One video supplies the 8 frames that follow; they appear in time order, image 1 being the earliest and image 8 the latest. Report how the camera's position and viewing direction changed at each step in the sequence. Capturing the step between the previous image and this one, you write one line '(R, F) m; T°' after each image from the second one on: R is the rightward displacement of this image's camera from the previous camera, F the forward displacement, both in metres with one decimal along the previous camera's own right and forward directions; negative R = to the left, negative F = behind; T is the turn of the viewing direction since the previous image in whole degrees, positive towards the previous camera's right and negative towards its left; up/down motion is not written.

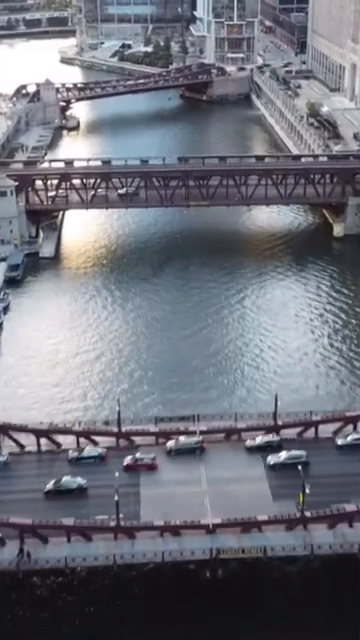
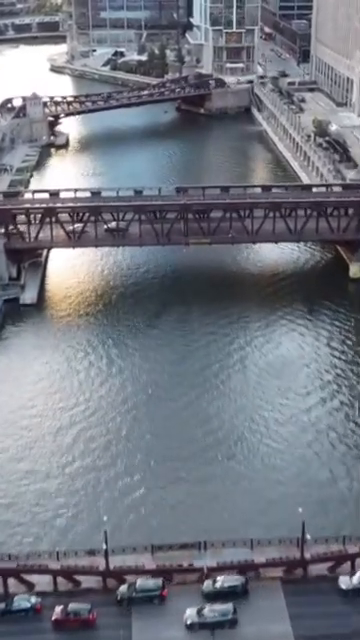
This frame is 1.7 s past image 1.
(-0.1, +2.2) m; 0°
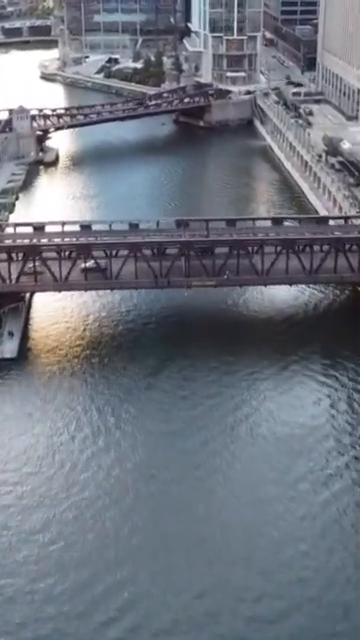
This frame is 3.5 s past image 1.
(-0.1, +2.2) m; 0°
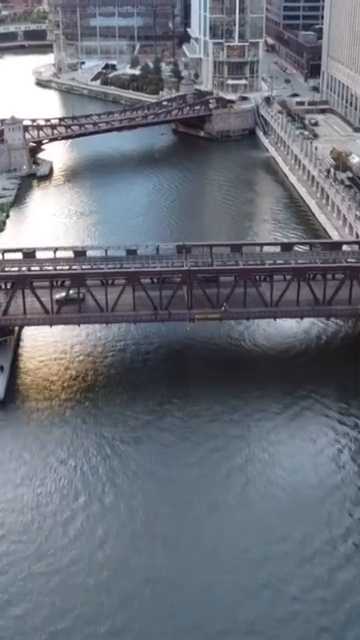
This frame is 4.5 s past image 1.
(-0.1, +1.3) m; 0°
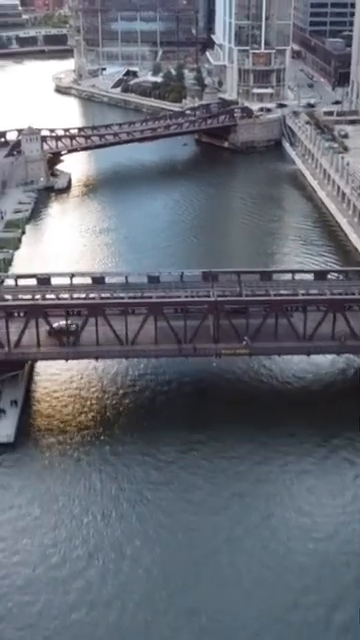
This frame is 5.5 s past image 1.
(-0.1, +1.1) m; -1°
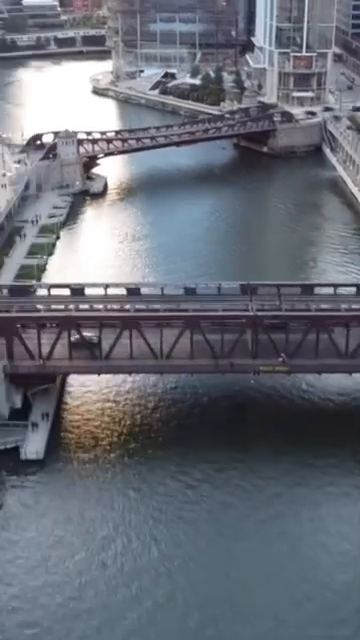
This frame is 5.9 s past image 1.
(-0.1, +0.5) m; -2°
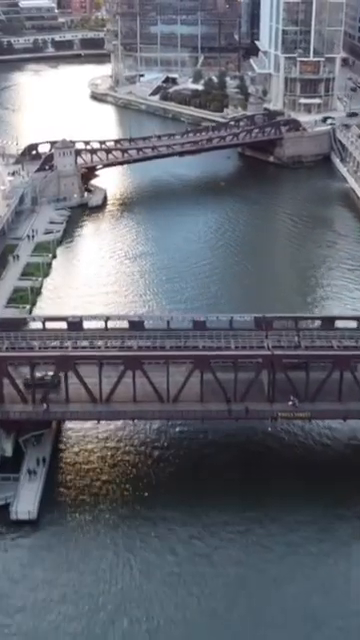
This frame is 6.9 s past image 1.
(-0.1, +1.3) m; 0°
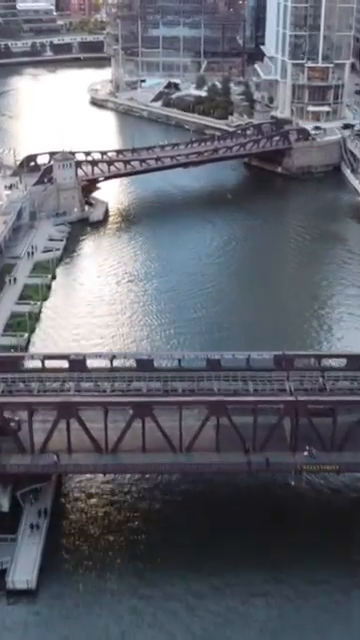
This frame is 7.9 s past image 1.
(-0.2, +1.1) m; 0°
